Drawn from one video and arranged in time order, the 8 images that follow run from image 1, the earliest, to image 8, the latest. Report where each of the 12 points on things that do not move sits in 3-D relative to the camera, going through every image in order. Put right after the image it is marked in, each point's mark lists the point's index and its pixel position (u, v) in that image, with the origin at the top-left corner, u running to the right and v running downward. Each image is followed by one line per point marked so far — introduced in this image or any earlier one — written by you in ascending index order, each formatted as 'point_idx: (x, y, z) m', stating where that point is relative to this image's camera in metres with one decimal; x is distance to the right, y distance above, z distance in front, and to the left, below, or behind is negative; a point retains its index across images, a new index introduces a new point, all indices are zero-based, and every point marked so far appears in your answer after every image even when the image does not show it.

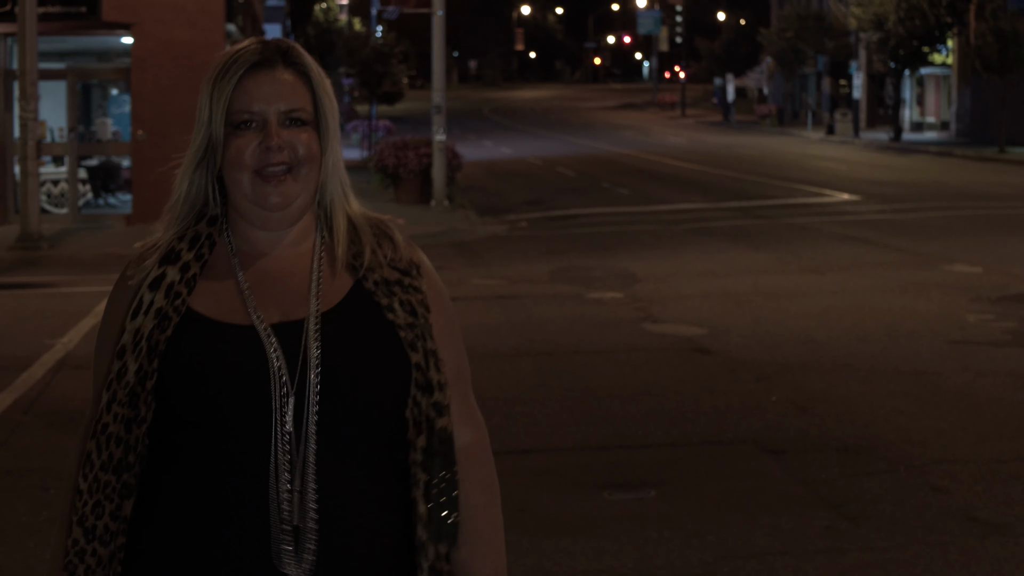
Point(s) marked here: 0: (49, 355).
0: (-3.9, -0.5, +11.2) m
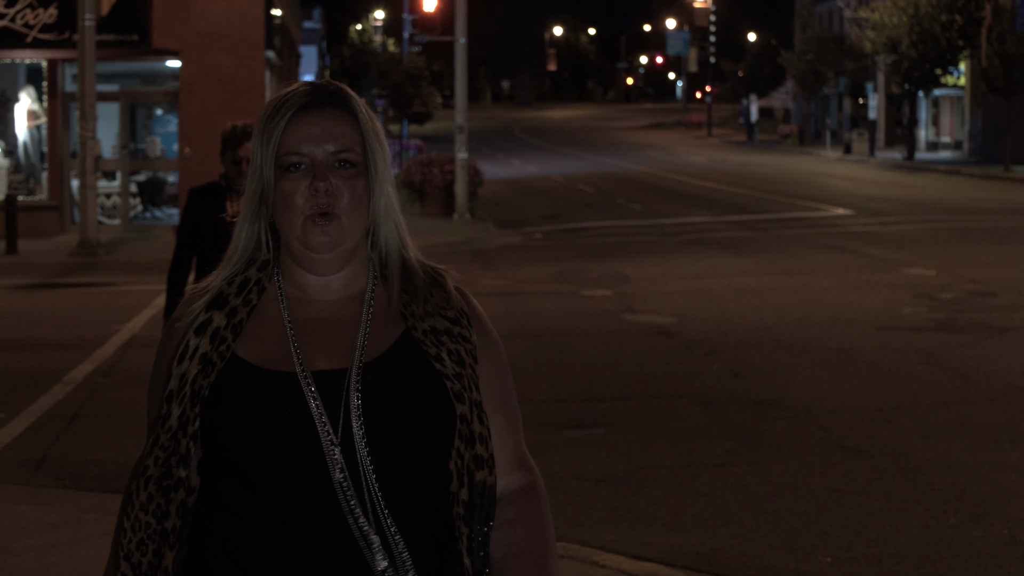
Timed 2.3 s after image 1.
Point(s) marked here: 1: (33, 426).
0: (-4.0, -0.5, +13.3) m
1: (-3.3, -1.0, +9.3) m
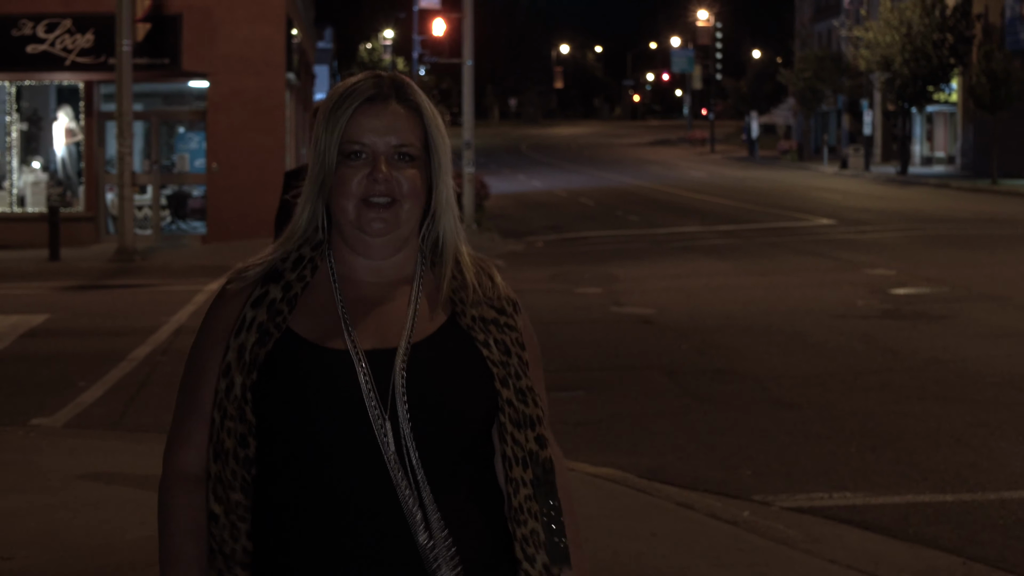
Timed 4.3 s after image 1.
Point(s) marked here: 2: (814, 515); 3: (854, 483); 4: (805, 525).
0: (-4.0, -0.4, +15.1) m
1: (-3.4, -0.9, +11.2) m
2: (+1.6, -1.2, +7.1) m
3: (+2.0, -1.1, +7.8) m
4: (+1.5, -1.2, +7.0) m
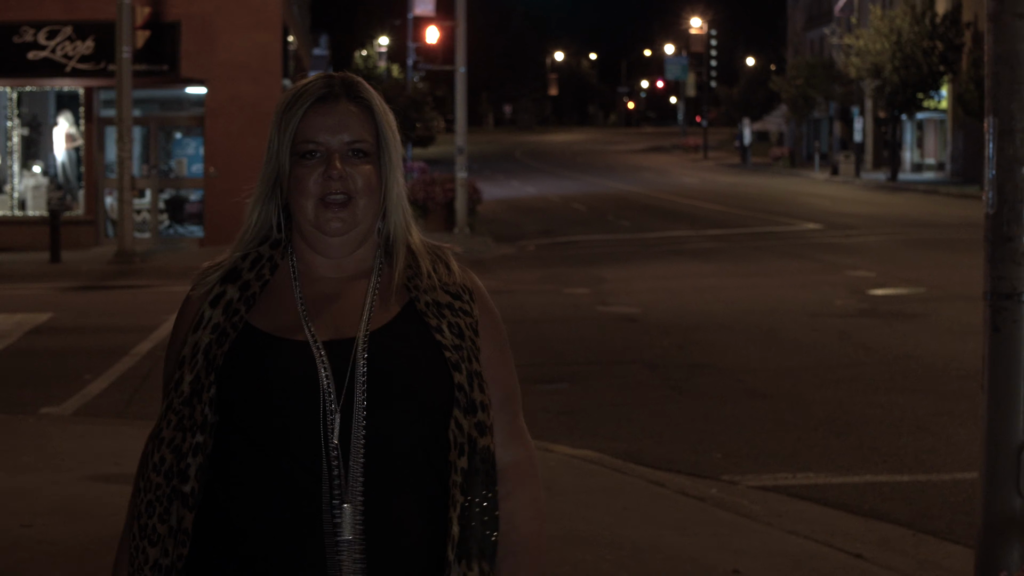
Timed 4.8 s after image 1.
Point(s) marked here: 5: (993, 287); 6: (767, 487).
0: (-4.1, -0.4, +15.6) m
1: (-3.5, -0.8, +11.6) m
2: (+1.5, -1.2, +7.7) m
3: (+1.9, -1.1, +8.3) m
4: (+1.4, -1.2, +7.5) m
5: (+1.7, 0.0, +4.7) m
6: (+1.5, -1.2, +7.8) m
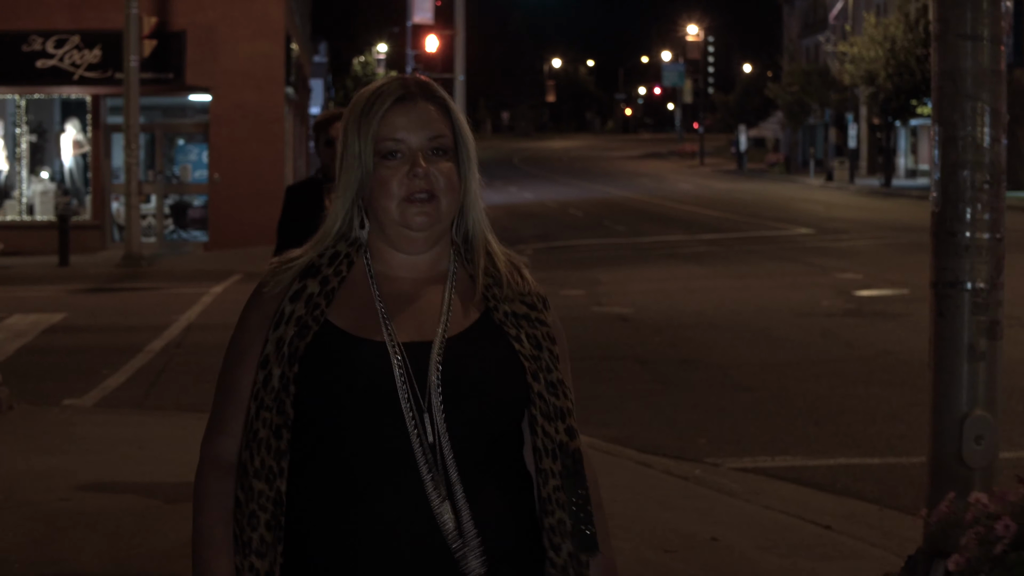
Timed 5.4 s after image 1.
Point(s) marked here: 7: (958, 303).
0: (-4.1, -0.4, +16.2) m
1: (-3.5, -0.8, +12.2) m
2: (+1.5, -1.1, +8.2) m
3: (+1.9, -1.1, +8.9) m
4: (+1.4, -1.2, +8.1) m
5: (+1.7, 0.0, +5.3) m
6: (+1.5, -1.1, +8.4) m
7: (+1.8, -0.1, +5.3) m
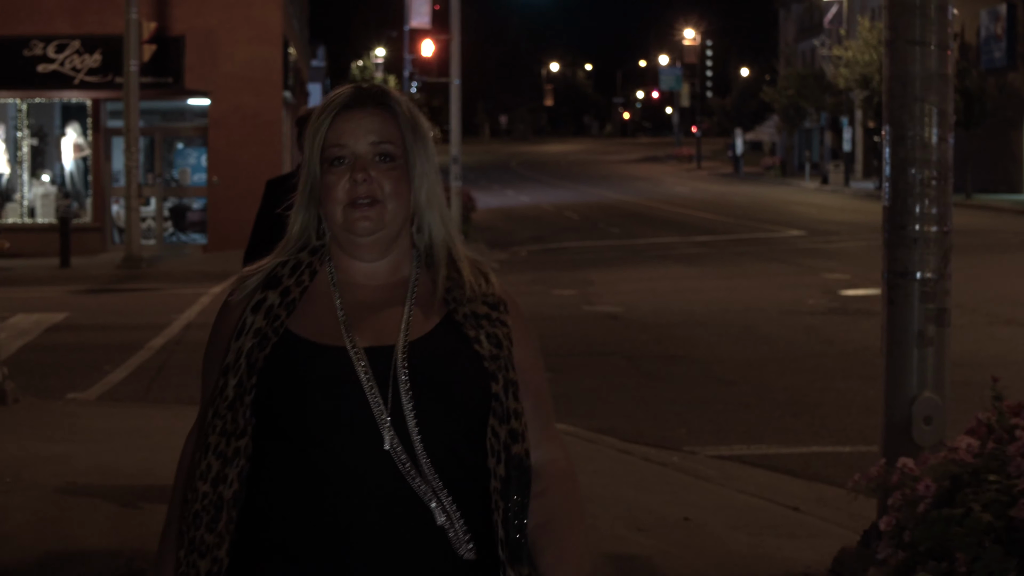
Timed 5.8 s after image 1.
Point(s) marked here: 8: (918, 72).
0: (-4.2, -0.4, +16.6) m
1: (-3.6, -0.8, +12.6) m
2: (+1.4, -1.1, +8.6) m
3: (+1.8, -1.0, +9.3) m
4: (+1.3, -1.1, +8.4) m
5: (+1.6, +0.1, +5.7) m
6: (+1.4, -1.1, +8.7) m
7: (+1.7, 0.0, +5.6) m
8: (+1.7, +0.9, +5.6) m
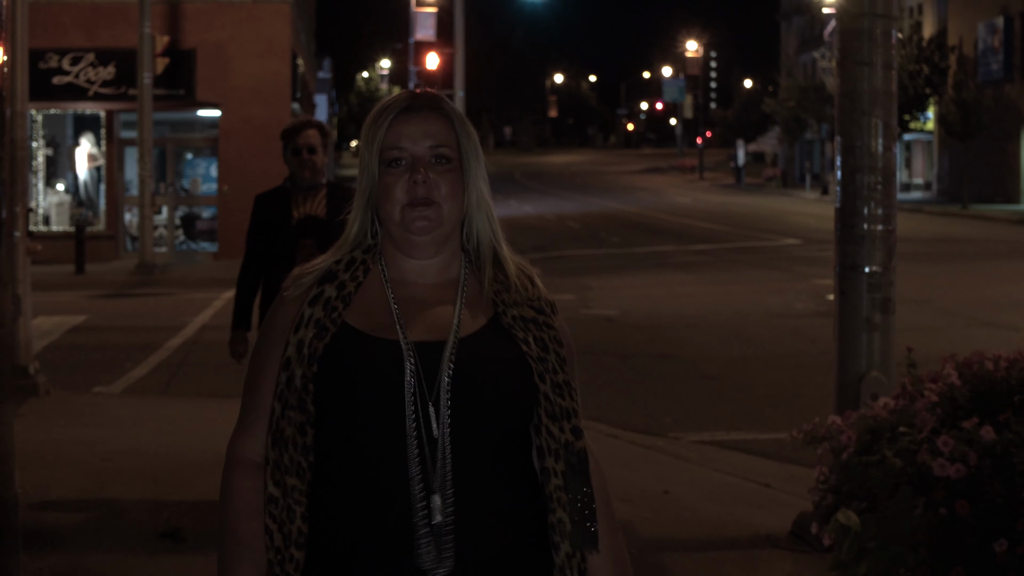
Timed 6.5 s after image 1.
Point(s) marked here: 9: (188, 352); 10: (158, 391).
0: (-4.2, -0.5, +17.3) m
1: (-3.6, -0.8, +13.3) m
2: (+1.4, -1.1, +9.3) m
3: (+1.8, -1.0, +10.0) m
4: (+1.3, -1.1, +9.1) m
5: (+1.6, +0.1, +6.4) m
6: (+1.4, -1.1, +9.4) m
7: (+1.6, 0.0, +6.4) m
8: (+1.7, +0.9, +6.3) m
9: (-3.5, -0.7, +14.5) m
10: (-3.2, -0.9, +12.0) m
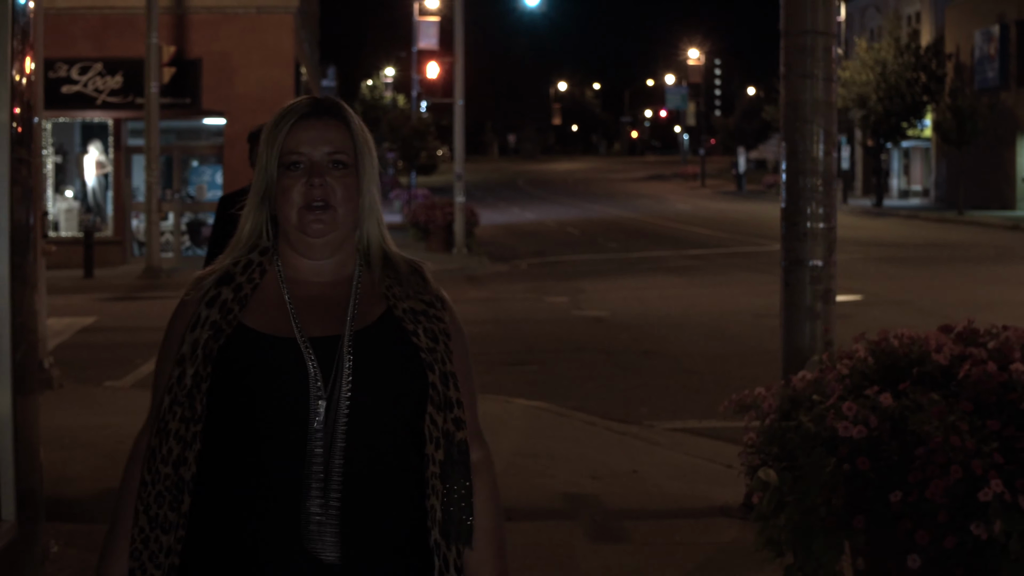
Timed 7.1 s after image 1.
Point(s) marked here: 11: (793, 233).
0: (-4.3, -0.5, +18.0) m
1: (-3.7, -0.8, +14.0) m
2: (+1.3, -1.1, +10.0) m
3: (+1.7, -1.0, +10.6) m
4: (+1.2, -1.1, +9.8) m
5: (+1.5, +0.2, +7.1) m
6: (+1.2, -1.1, +10.1) m
7: (+1.5, +0.1, +7.0) m
8: (+1.5, +1.0, +7.0) m
9: (-3.6, -0.7, +15.1) m
10: (-3.3, -0.9, +12.7) m
11: (+1.5, +0.3, +7.0) m
